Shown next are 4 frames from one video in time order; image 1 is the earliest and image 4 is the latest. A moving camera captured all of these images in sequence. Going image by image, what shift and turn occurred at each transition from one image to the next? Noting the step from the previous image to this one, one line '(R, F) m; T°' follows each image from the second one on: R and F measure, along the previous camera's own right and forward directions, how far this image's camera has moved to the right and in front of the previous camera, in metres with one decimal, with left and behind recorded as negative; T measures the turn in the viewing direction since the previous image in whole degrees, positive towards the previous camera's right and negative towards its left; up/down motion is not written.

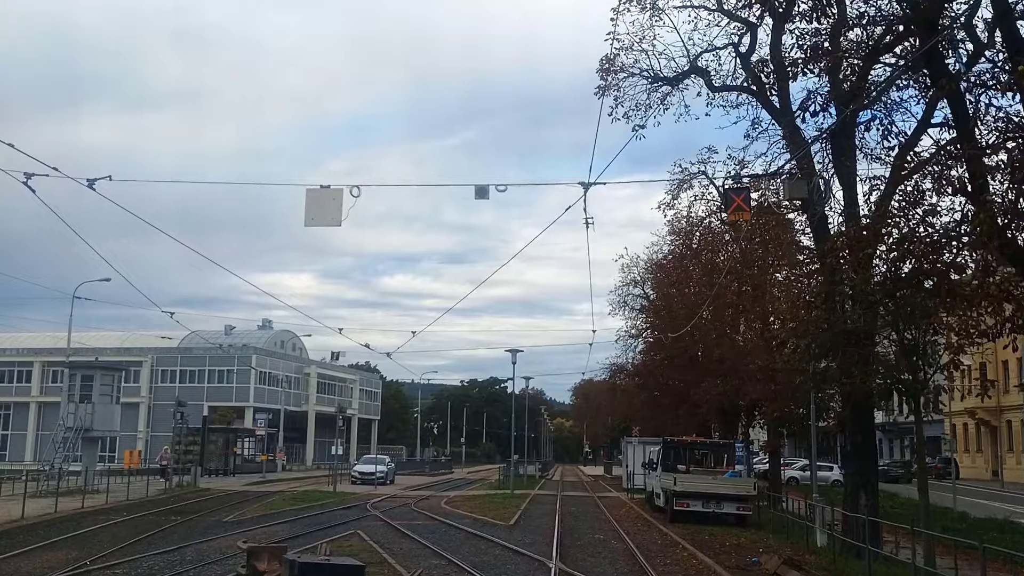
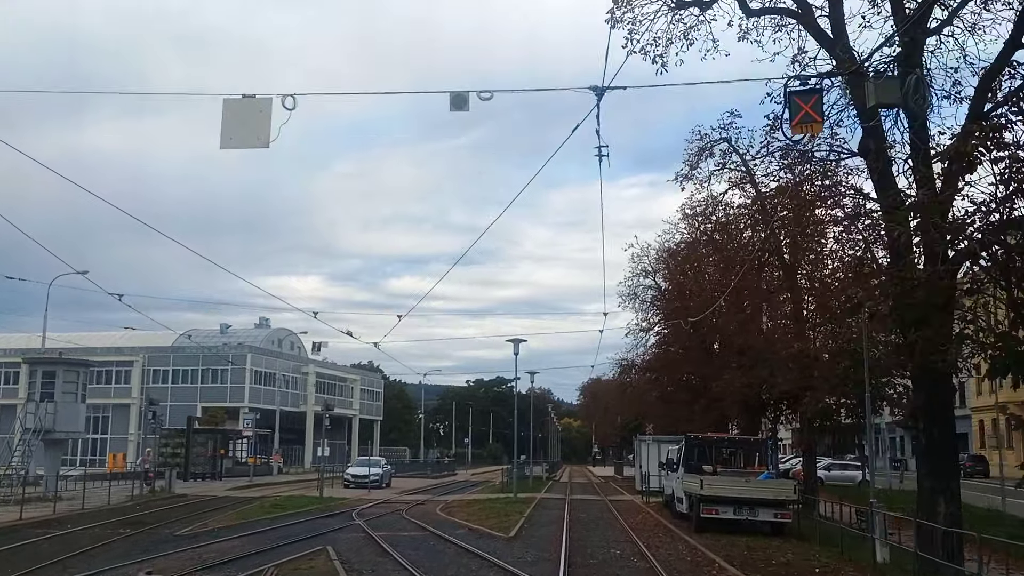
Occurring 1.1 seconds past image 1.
(+0.2, +2.9) m; 0°
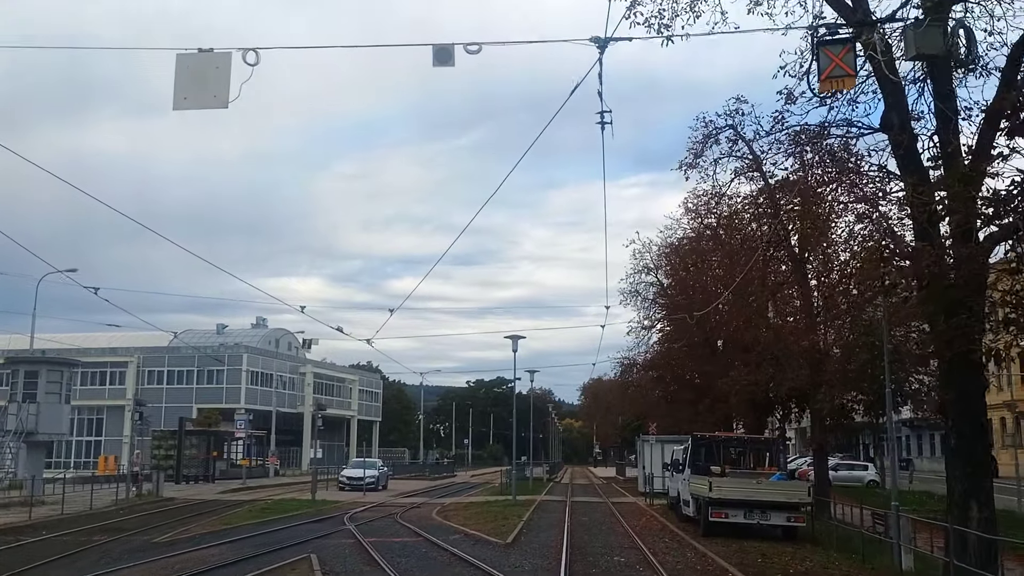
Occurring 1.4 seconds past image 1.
(+0.1, +1.0) m; 0°
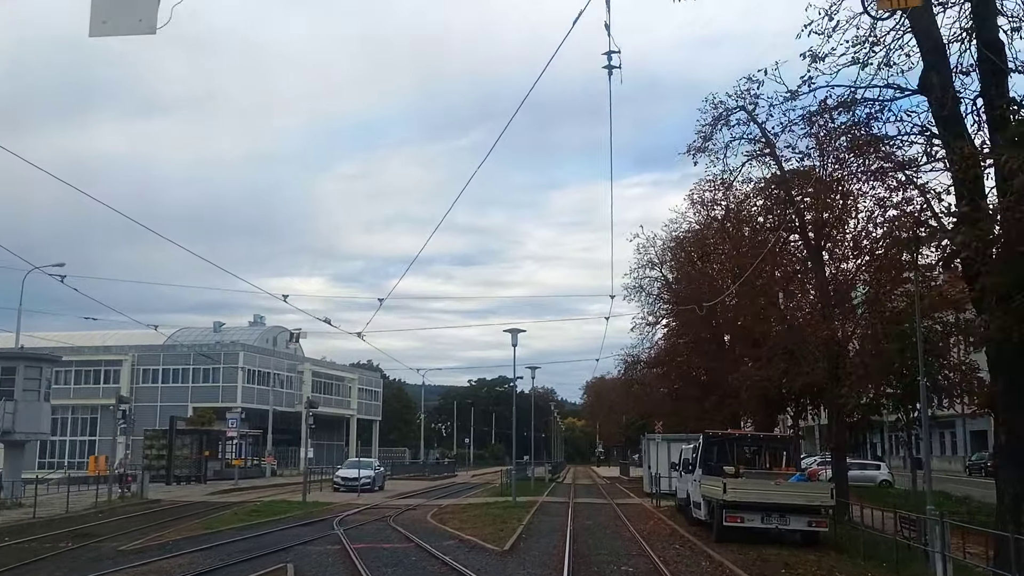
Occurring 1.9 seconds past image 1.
(+0.1, +1.3) m; 0°
